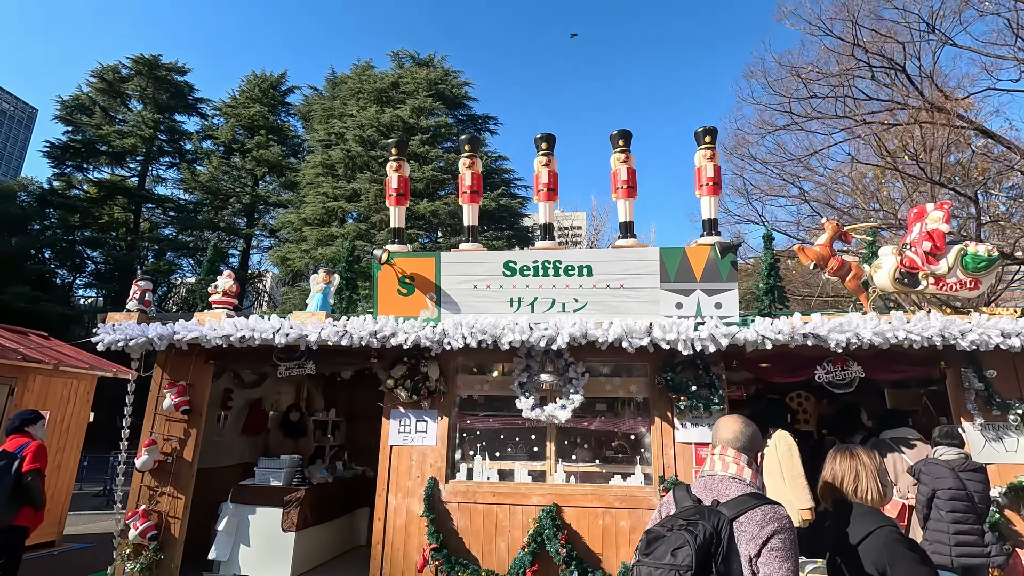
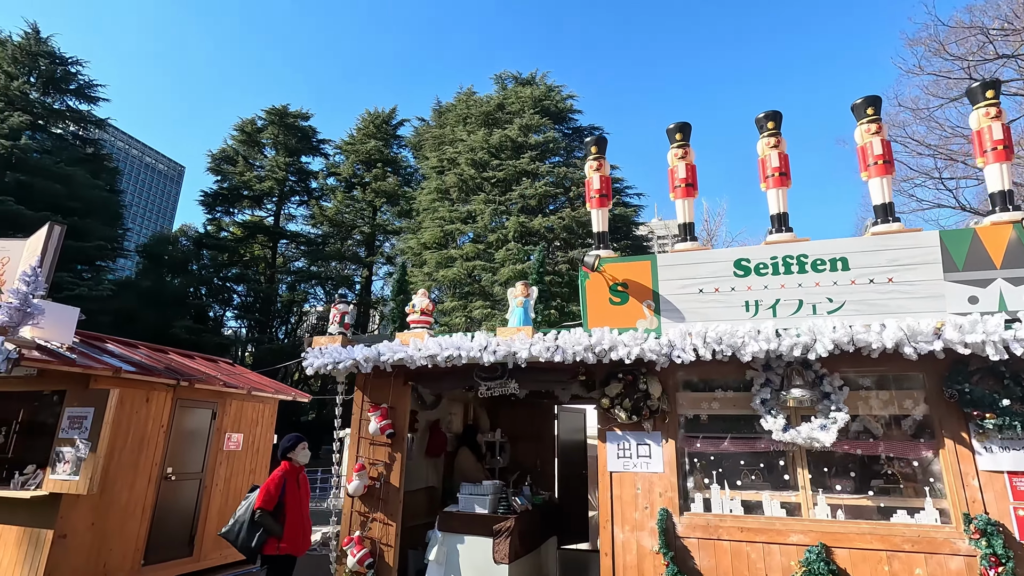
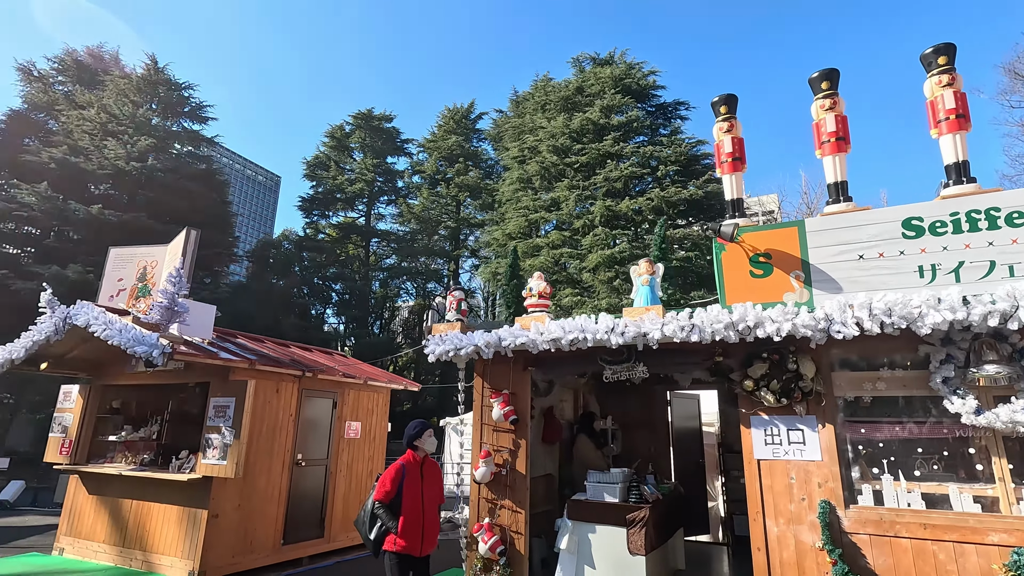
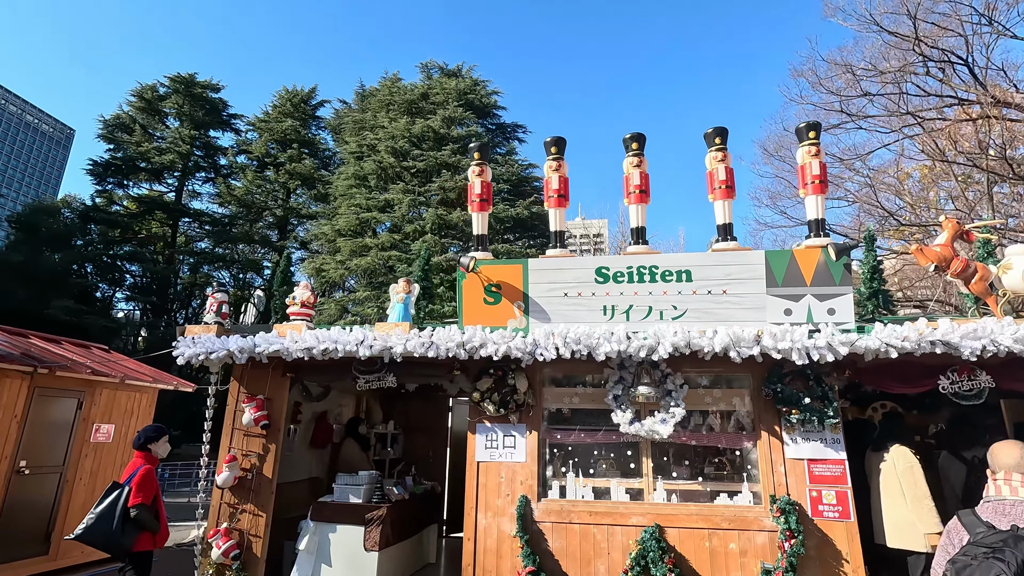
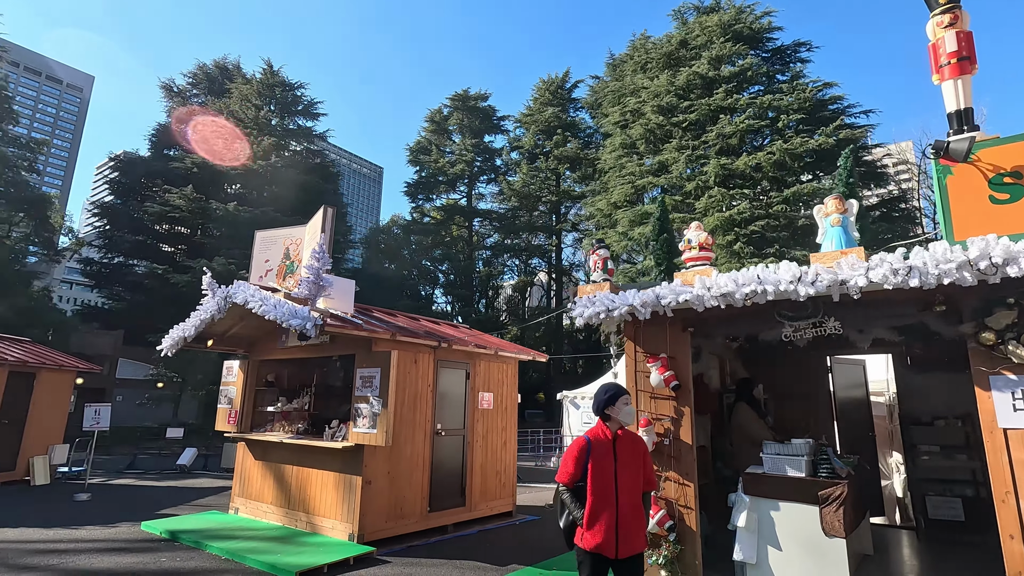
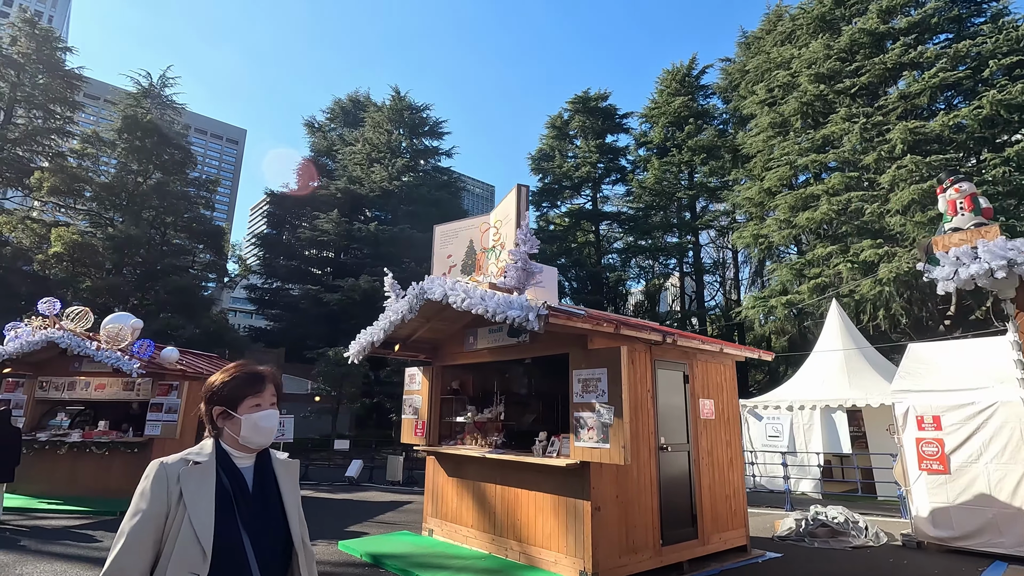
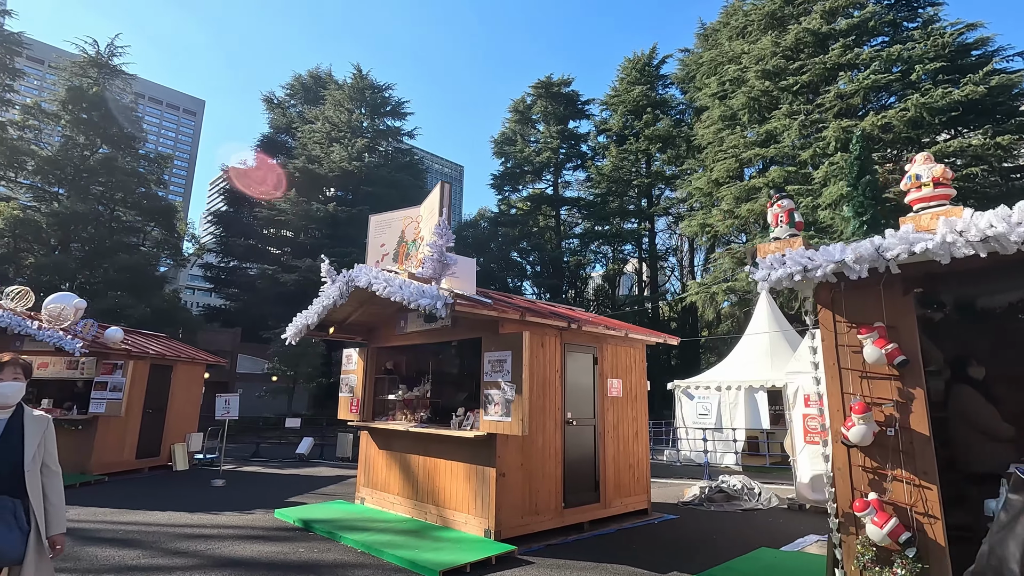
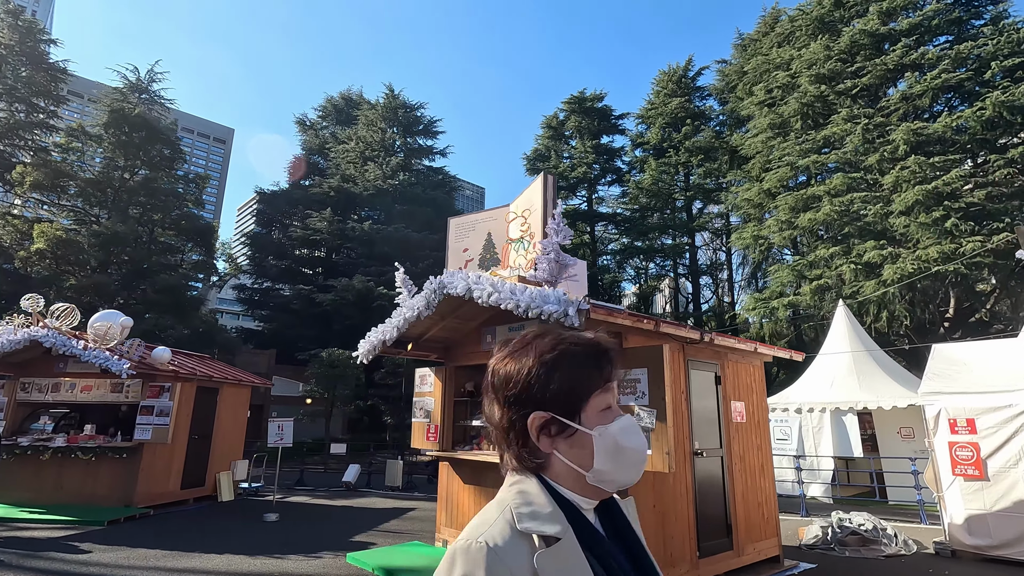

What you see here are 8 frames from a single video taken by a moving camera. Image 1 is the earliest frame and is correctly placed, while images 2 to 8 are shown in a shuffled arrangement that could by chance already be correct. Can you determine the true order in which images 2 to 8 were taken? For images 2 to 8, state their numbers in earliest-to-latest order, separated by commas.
4, 2, 3, 5, 7, 6, 8
